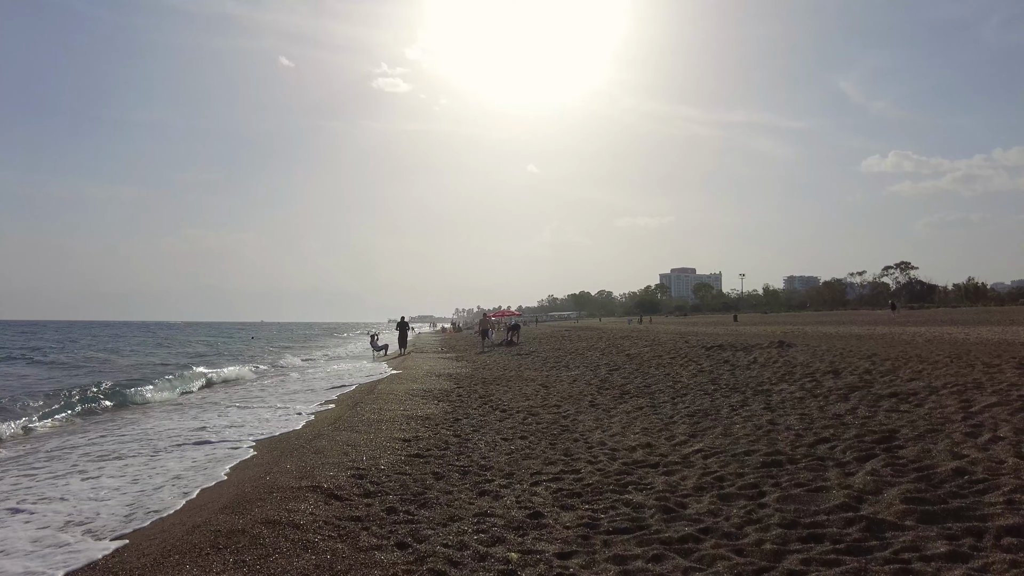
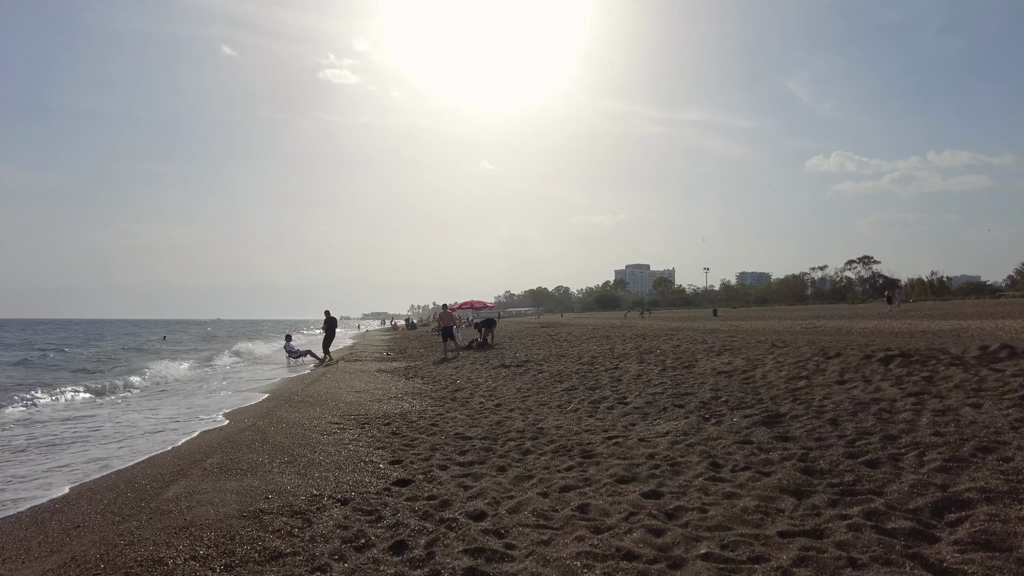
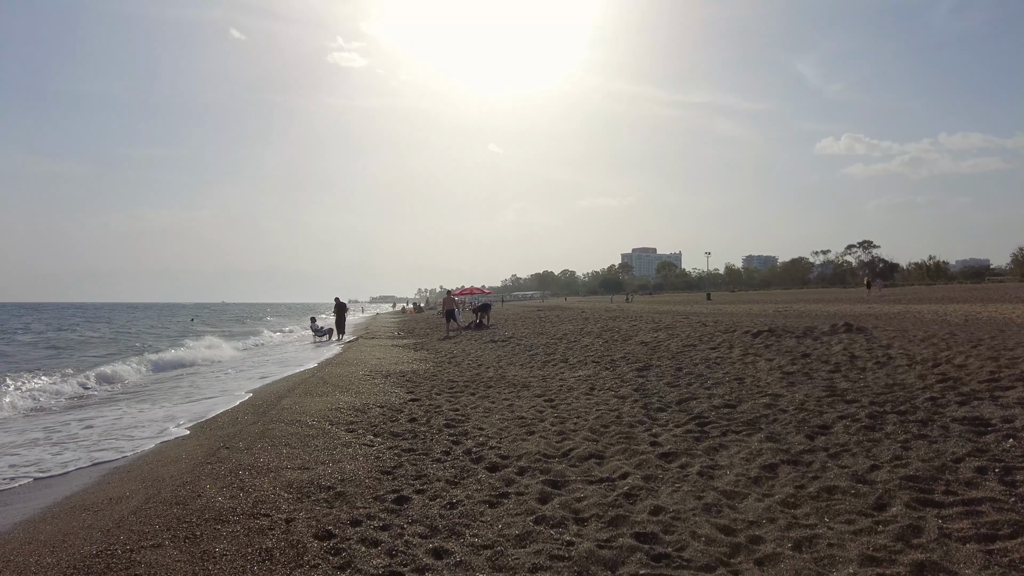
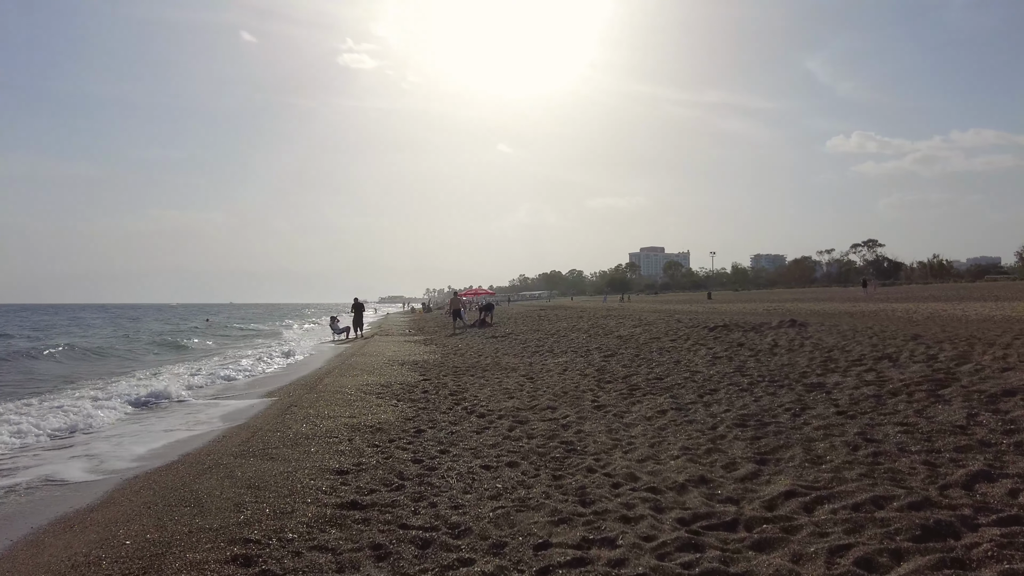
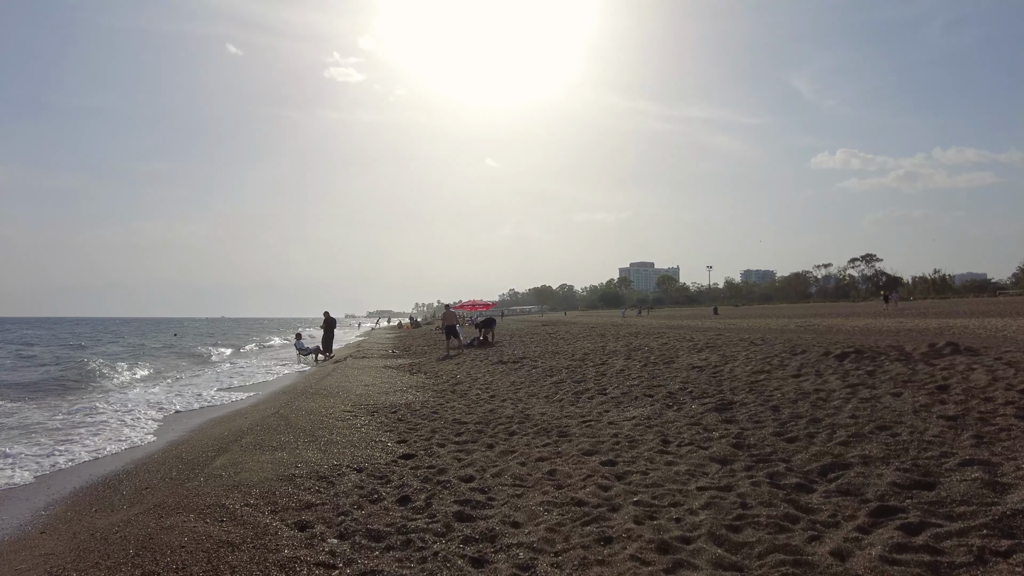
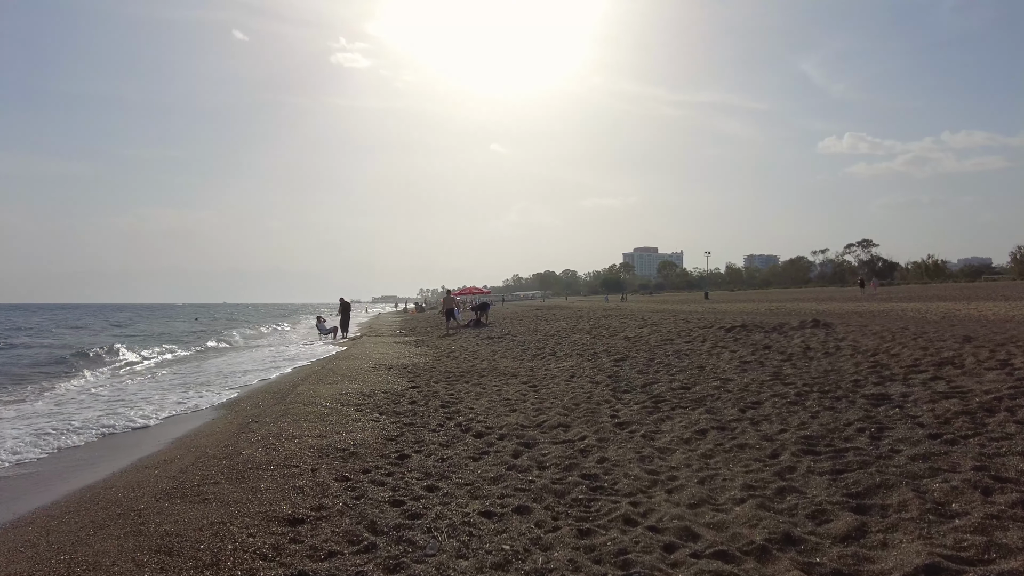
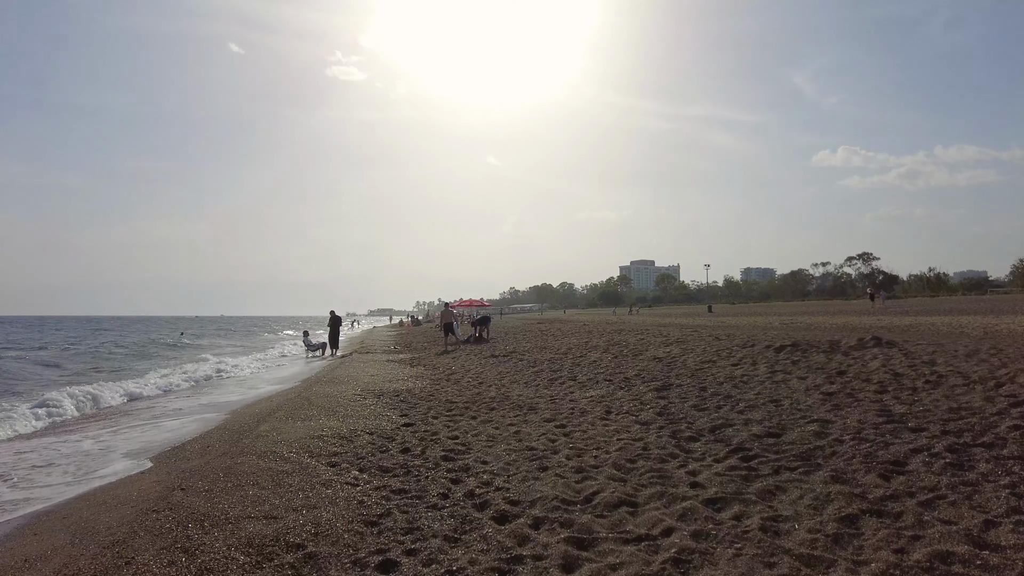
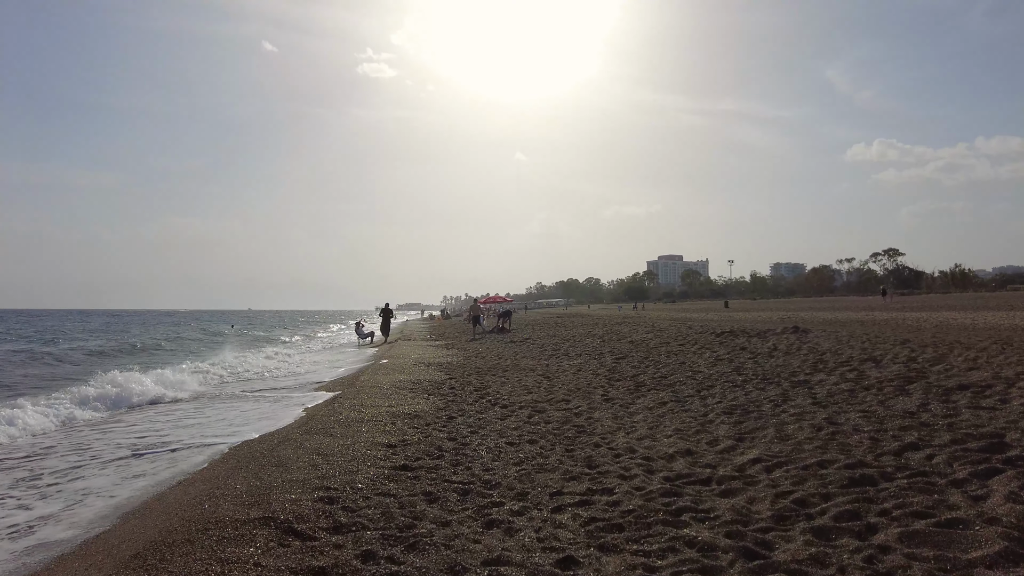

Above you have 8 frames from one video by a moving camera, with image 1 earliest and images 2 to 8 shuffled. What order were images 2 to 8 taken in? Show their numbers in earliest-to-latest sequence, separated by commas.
8, 4, 6, 3, 7, 5, 2
